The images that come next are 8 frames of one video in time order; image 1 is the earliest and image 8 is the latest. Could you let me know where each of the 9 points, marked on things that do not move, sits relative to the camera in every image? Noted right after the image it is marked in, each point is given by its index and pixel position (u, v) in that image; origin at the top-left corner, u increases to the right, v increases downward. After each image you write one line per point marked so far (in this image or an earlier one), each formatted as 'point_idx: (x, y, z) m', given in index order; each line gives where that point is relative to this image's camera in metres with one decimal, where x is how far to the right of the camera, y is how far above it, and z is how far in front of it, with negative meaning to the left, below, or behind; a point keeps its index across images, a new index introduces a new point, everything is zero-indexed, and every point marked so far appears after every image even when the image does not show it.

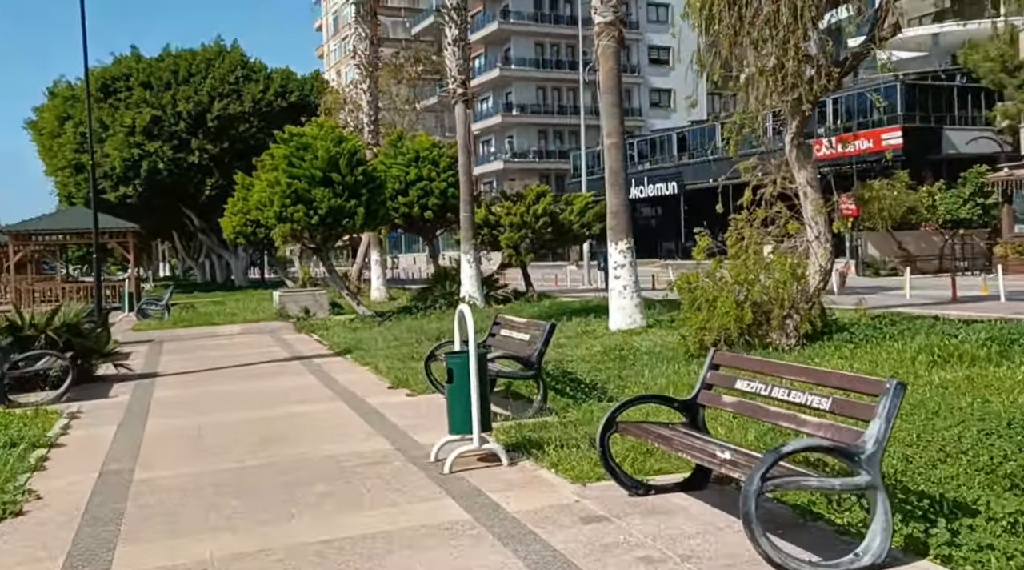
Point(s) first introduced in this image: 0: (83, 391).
0: (-5.8, -1.4, +13.5) m
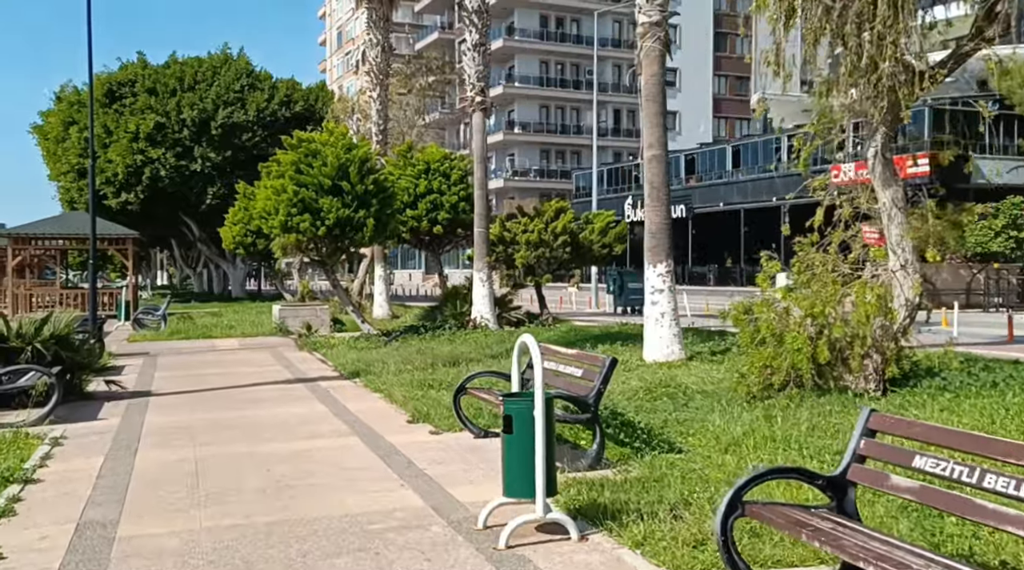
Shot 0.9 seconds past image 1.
0: (-5.4, -1.6, +12.1) m
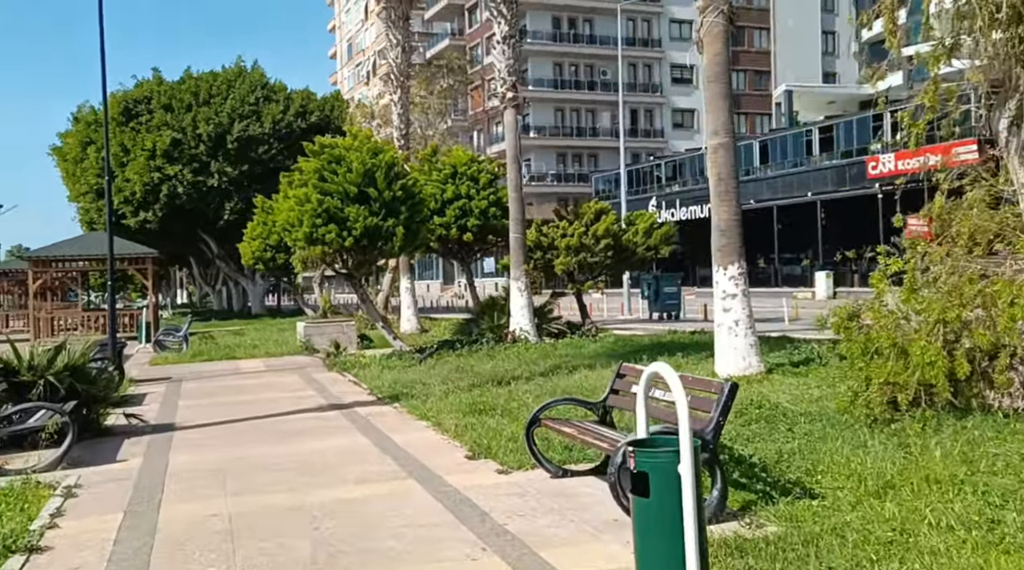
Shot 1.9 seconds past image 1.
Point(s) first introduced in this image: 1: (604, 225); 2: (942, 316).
0: (-4.7, -1.8, +10.8) m
1: (+2.0, +1.2, +20.2) m
2: (+3.6, -0.3, +8.1) m
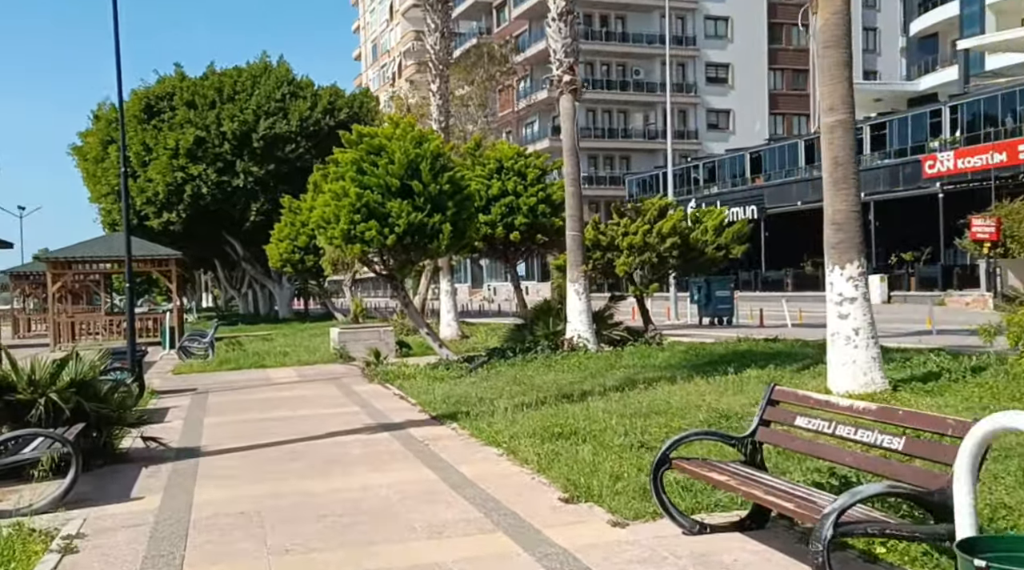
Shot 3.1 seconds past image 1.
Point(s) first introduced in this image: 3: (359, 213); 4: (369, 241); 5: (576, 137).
0: (-3.9, -1.9, +9.1) m
1: (+3.0, +1.2, +18.3) m
2: (+4.4, -0.3, +6.3) m
3: (-2.6, +1.2, +16.7) m
4: (-2.4, +0.8, +16.6) m
5: (+1.2, +2.8, +18.1) m
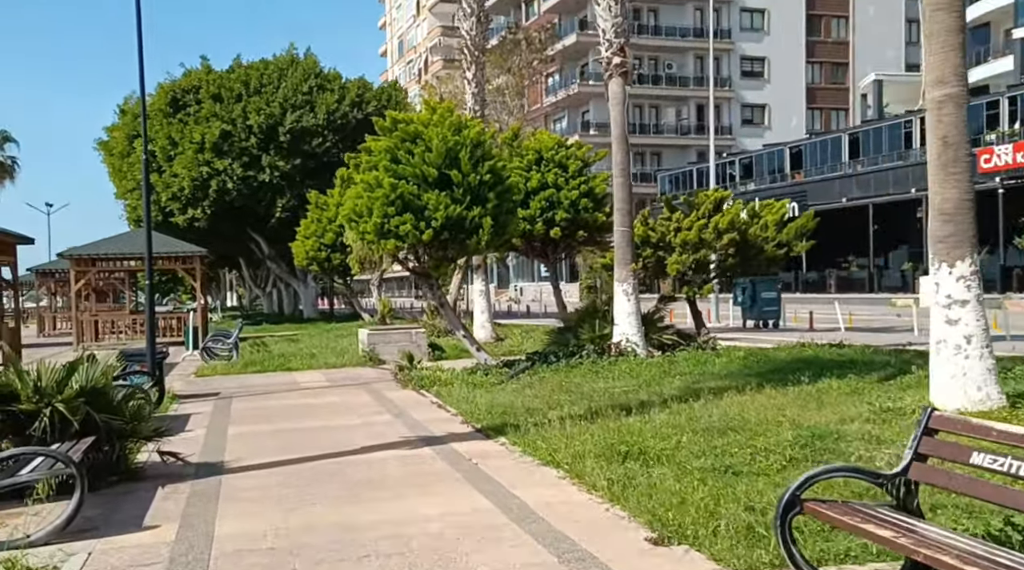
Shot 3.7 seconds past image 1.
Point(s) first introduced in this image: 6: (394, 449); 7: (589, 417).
0: (-3.3, -1.8, +8.0) m
1: (+3.8, +1.2, +17.0) m
2: (+4.8, -0.3, +4.9) m
3: (-1.9, +1.3, +15.5) m
4: (-1.7, +0.8, +15.4) m
5: (+2.0, +2.8, +16.8) m
6: (-1.3, -1.7, +10.1) m
7: (+0.9, -1.5, +11.4) m
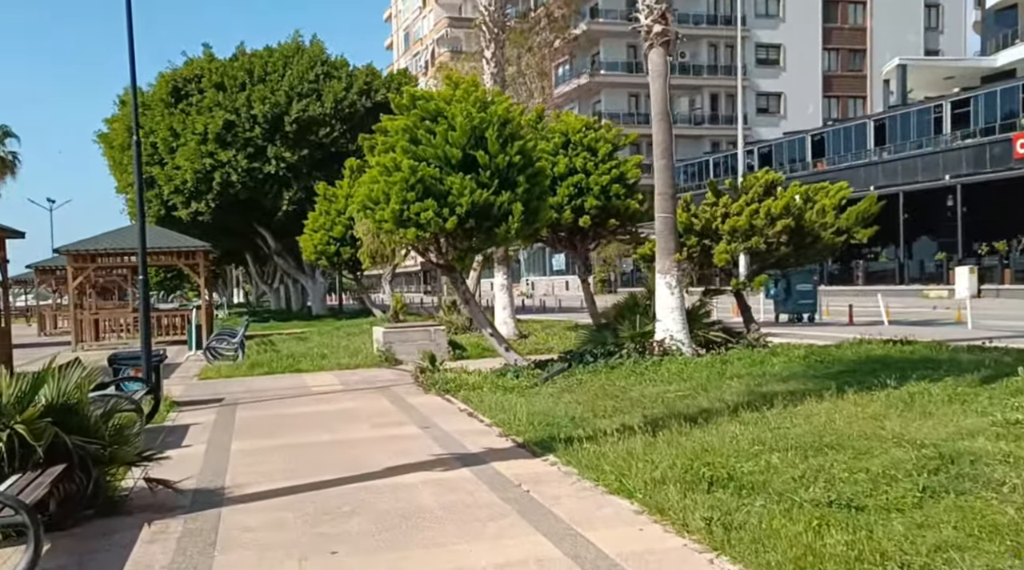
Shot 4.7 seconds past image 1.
0: (-2.9, -1.8, +6.4) m
1: (+4.3, +1.3, +15.4) m
2: (+5.3, -0.2, +3.3) m
3: (-1.4, +1.4, +13.9) m
4: (-1.2, +0.9, +13.9) m
5: (+2.4, +2.9, +15.2) m
6: (-0.8, -1.6, +8.6) m
7: (+1.4, -1.5, +9.8) m
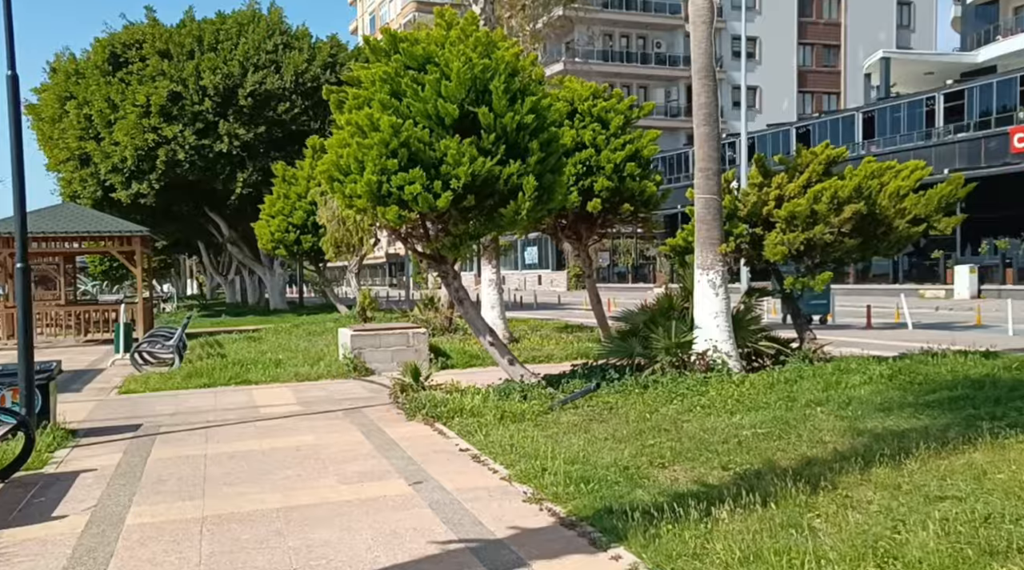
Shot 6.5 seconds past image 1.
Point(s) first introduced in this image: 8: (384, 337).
0: (-2.5, -1.8, +3.1) m
1: (+4.4, +1.3, +12.4) m
2: (+5.8, -0.3, +0.3) m
3: (-1.3, +1.4, +10.7) m
4: (-1.1, +0.9, +10.6) m
5: (+2.5, +2.9, +12.1) m
6: (-0.5, -1.6, +5.4) m
7: (+1.6, -1.5, +6.7) m
8: (-2.0, -0.8, +15.3) m
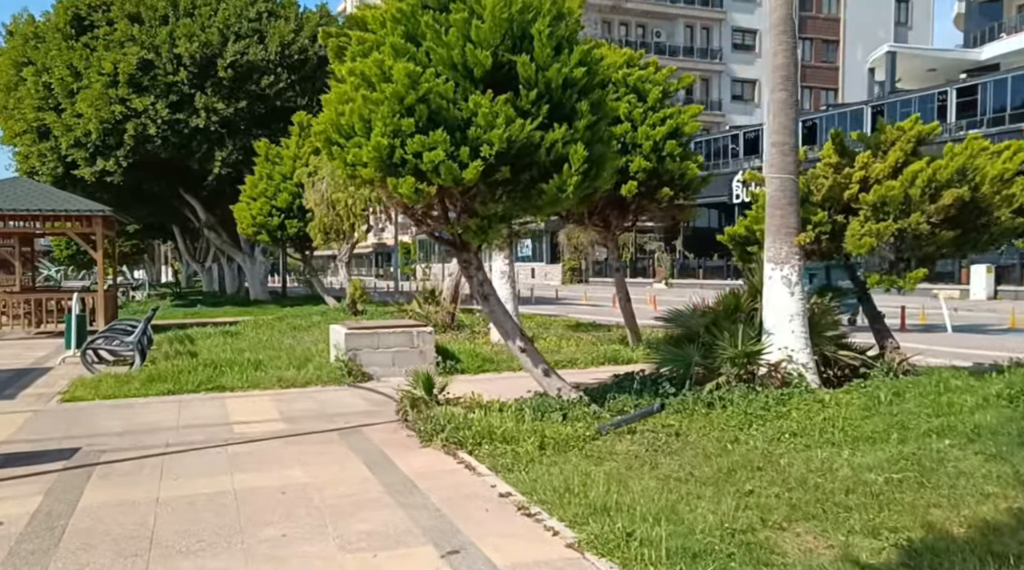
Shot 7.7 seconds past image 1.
0: (-2.0, -1.7, +1.0) m
1: (+4.7, +1.3, +10.3) m
2: (+6.3, -0.4, -1.7) m
3: (-0.9, +1.5, +8.5) m
4: (-0.7, +1.0, +8.5) m
5: (+3.0, +2.9, +10.0) m
6: (0.0, -1.6, +3.2) m
7: (+2.1, -1.5, +4.6) m
8: (-1.7, -0.7, +13.2) m
